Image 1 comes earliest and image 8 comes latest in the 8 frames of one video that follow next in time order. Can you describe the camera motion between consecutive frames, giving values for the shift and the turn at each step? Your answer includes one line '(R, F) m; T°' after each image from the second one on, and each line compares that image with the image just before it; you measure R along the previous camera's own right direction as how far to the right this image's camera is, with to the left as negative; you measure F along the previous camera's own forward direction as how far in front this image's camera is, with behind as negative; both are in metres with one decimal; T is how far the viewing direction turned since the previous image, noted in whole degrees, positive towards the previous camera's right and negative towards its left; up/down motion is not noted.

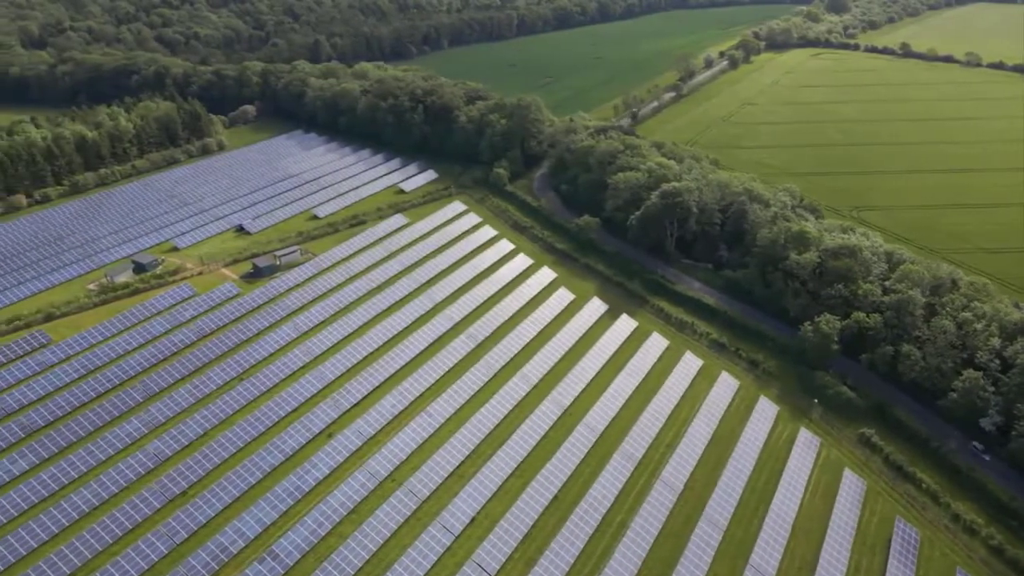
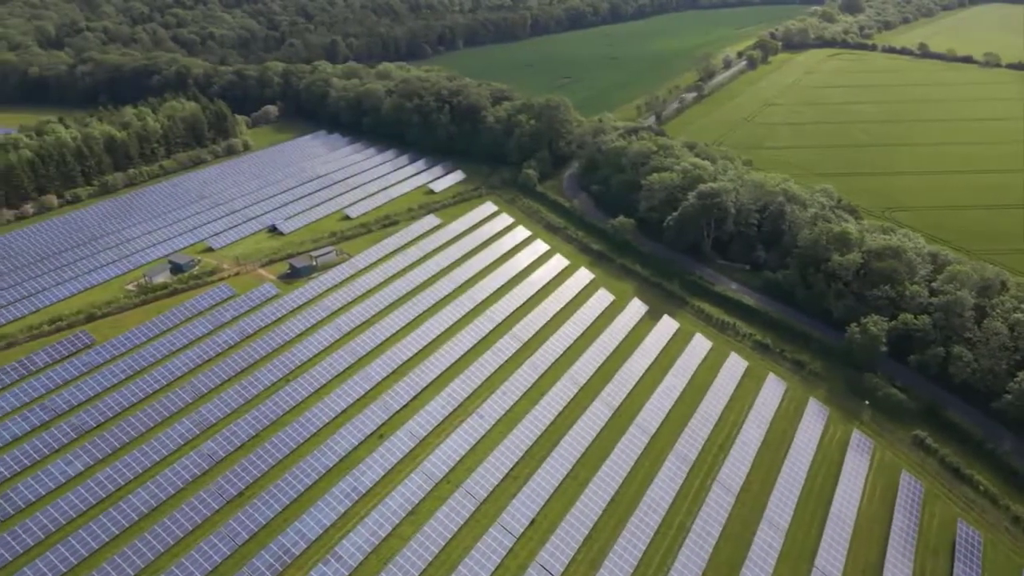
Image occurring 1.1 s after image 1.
(-3.2, +0.1) m; 0°
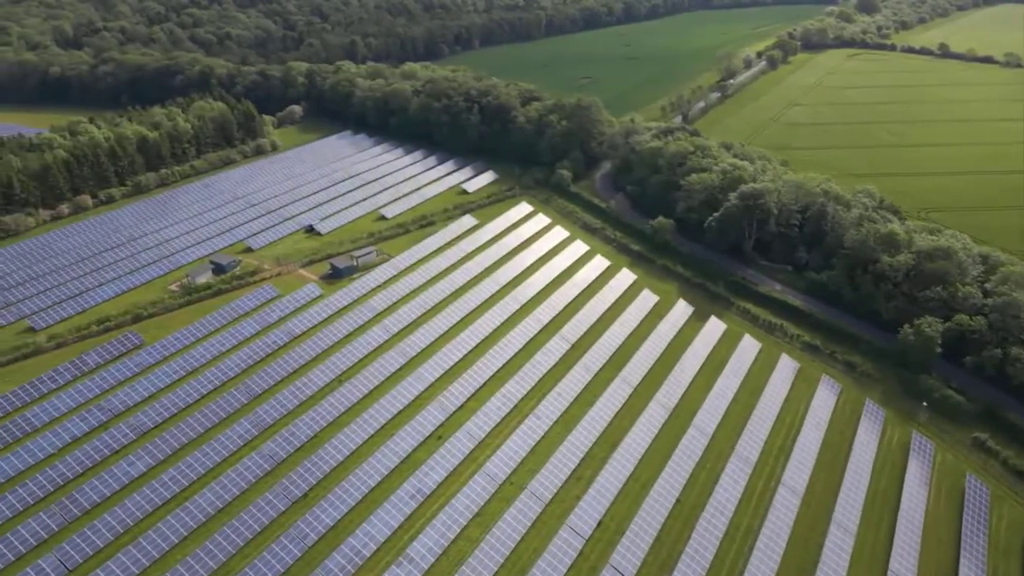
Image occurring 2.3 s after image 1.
(-3.7, +0.1) m; 0°
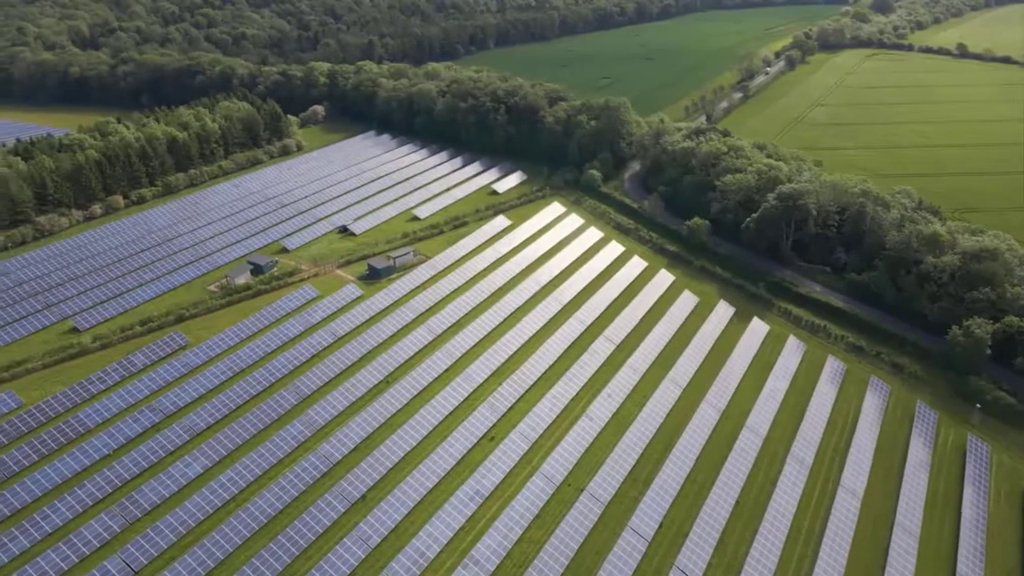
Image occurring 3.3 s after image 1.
(-3.3, +0.1) m; 0°
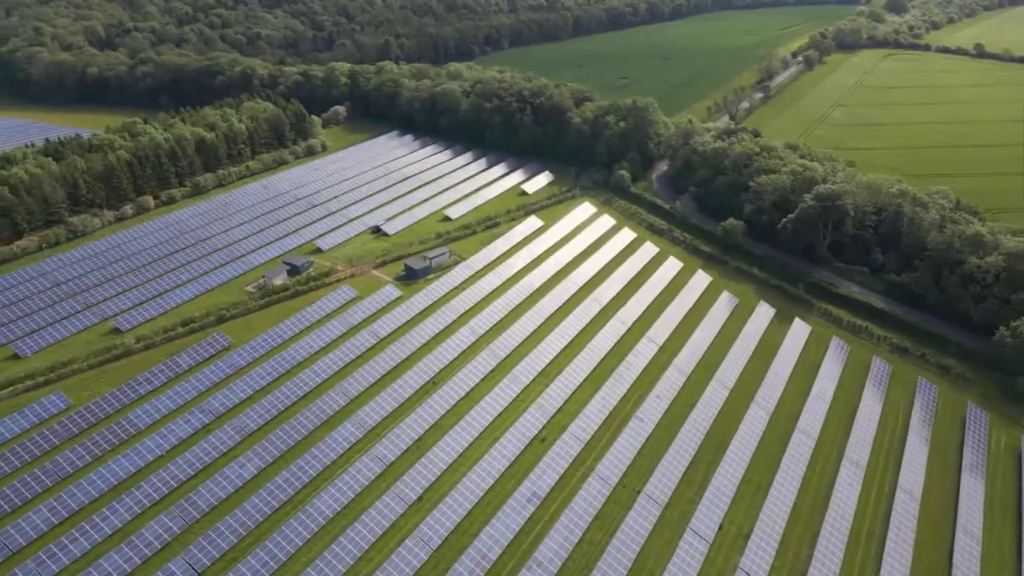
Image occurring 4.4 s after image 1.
(-3.2, +0.1) m; 0°
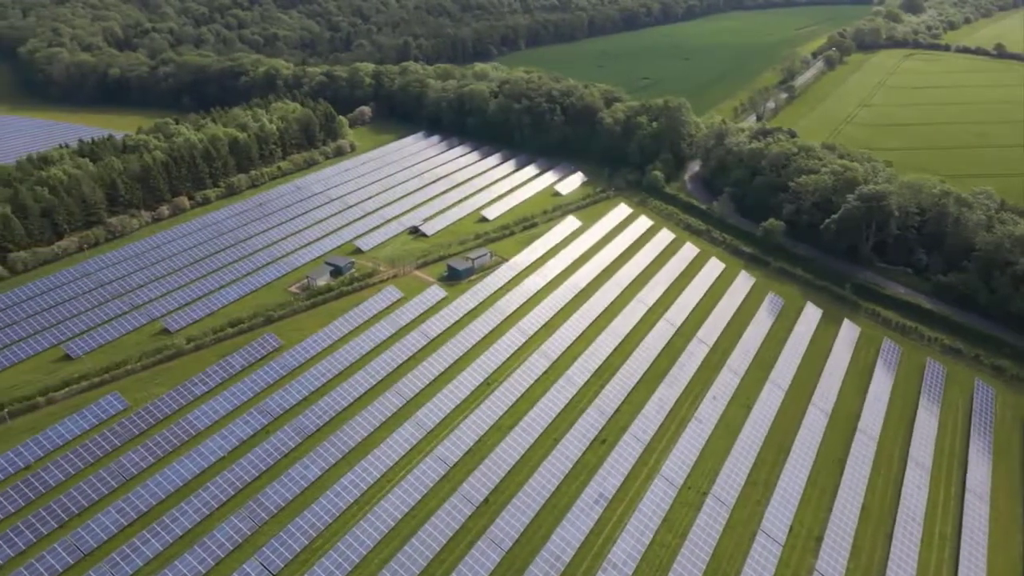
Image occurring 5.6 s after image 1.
(-3.7, +0.1) m; 0°
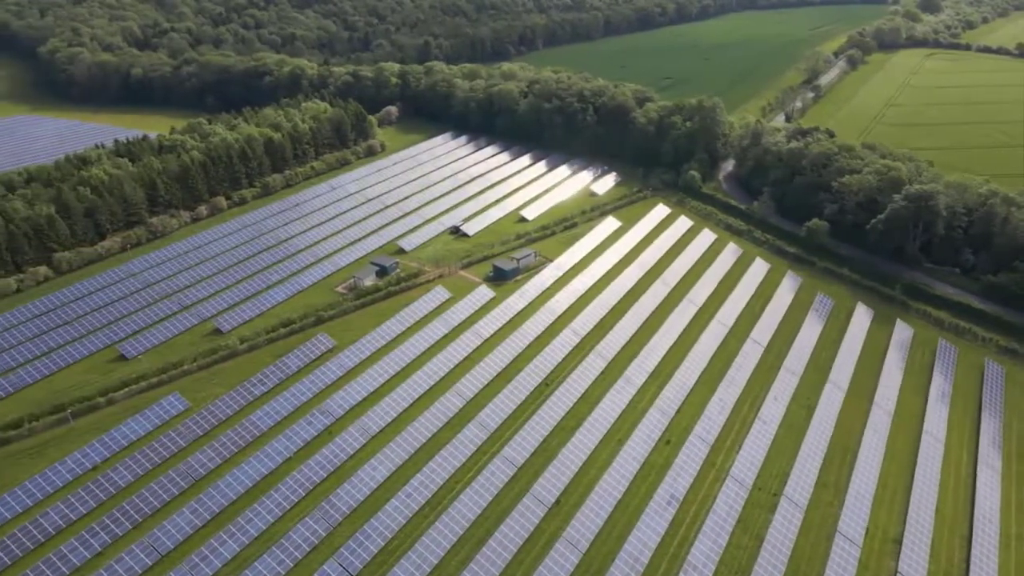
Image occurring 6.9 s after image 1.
(-4.0, +0.1) m; 0°
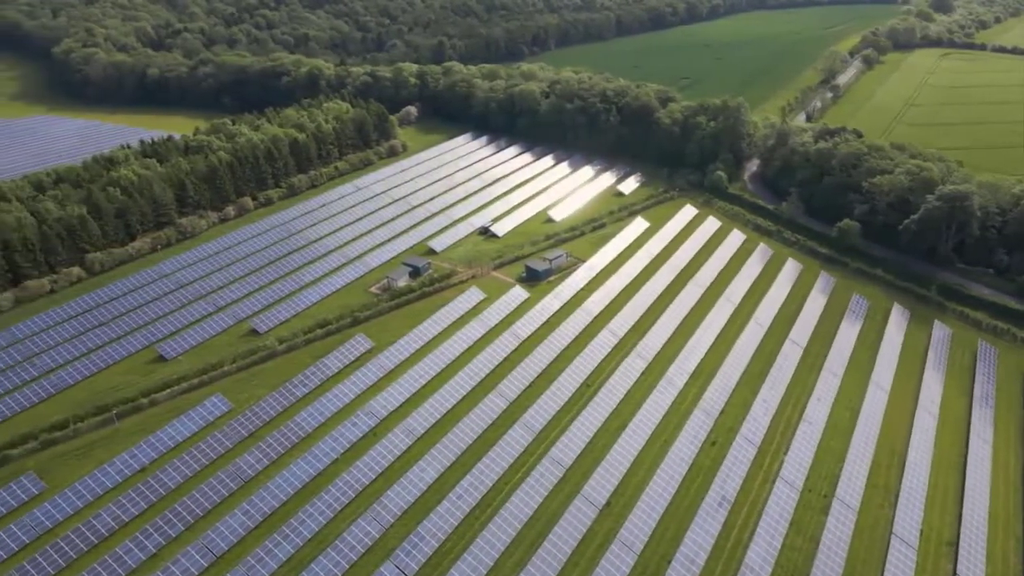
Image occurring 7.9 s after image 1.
(-2.8, +0.1) m; 0°
